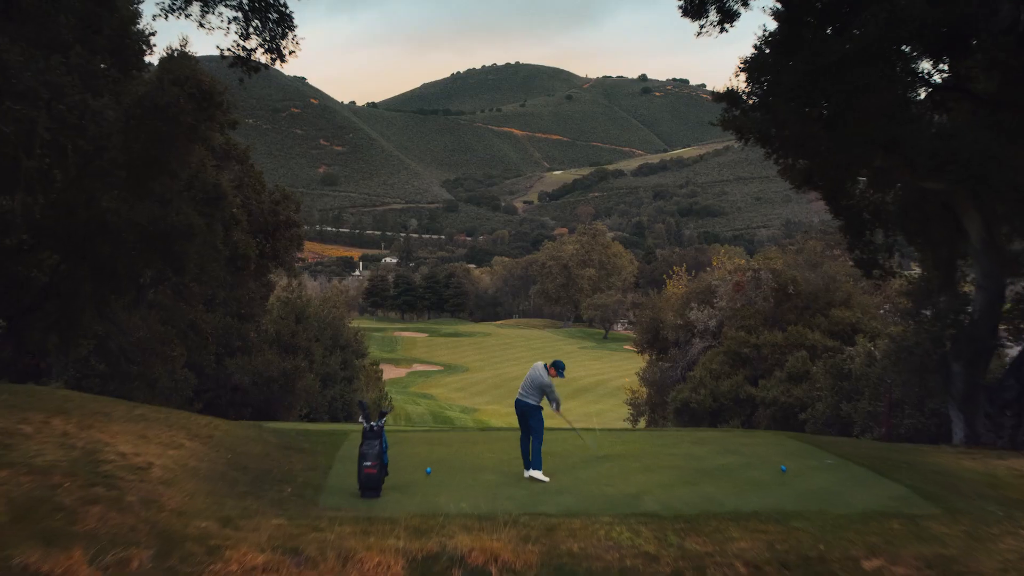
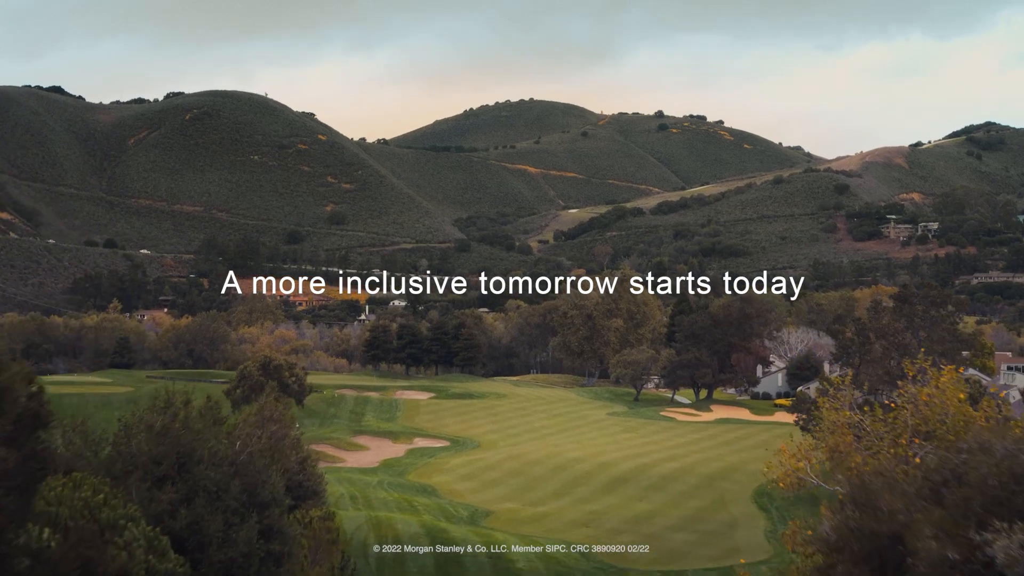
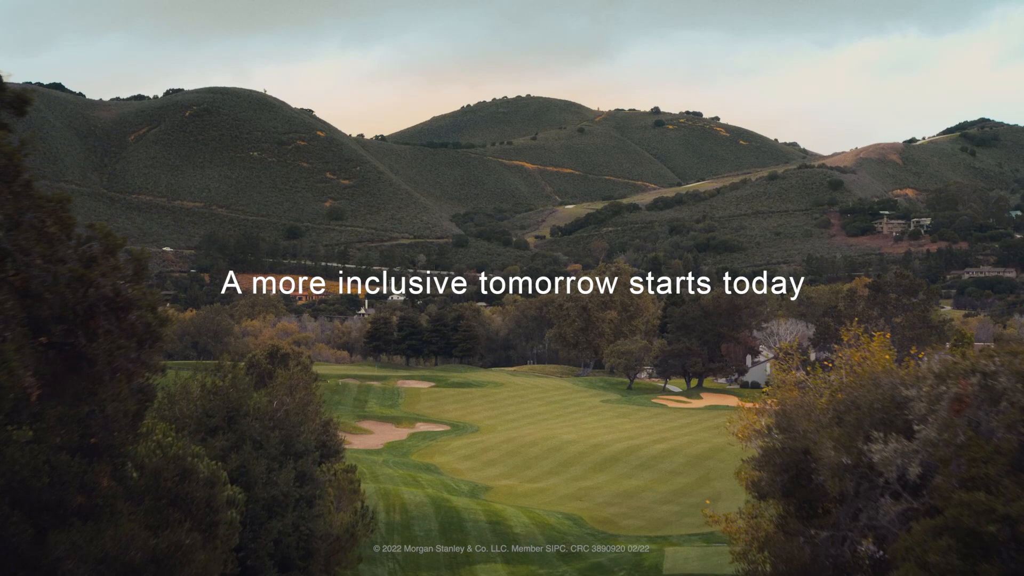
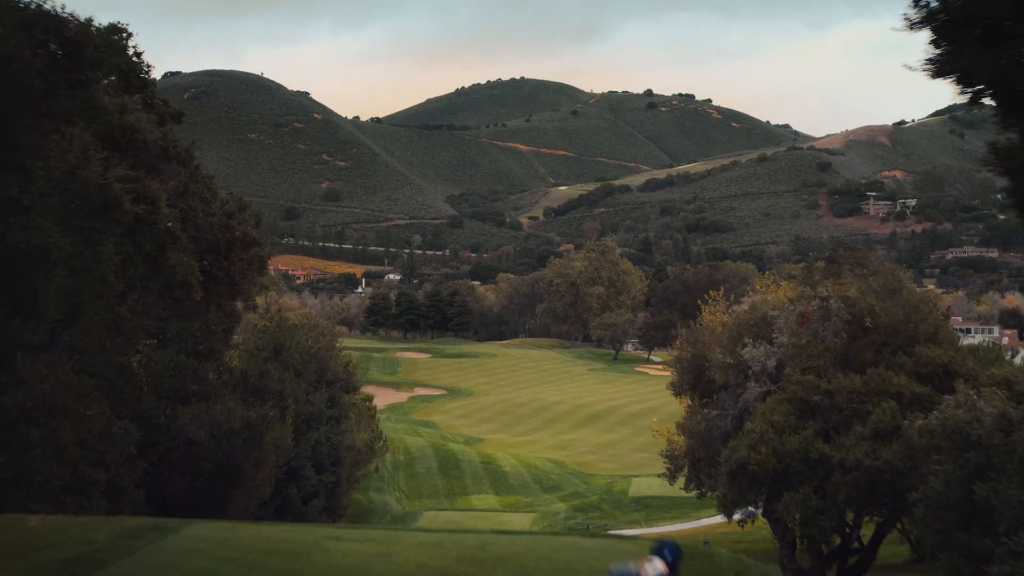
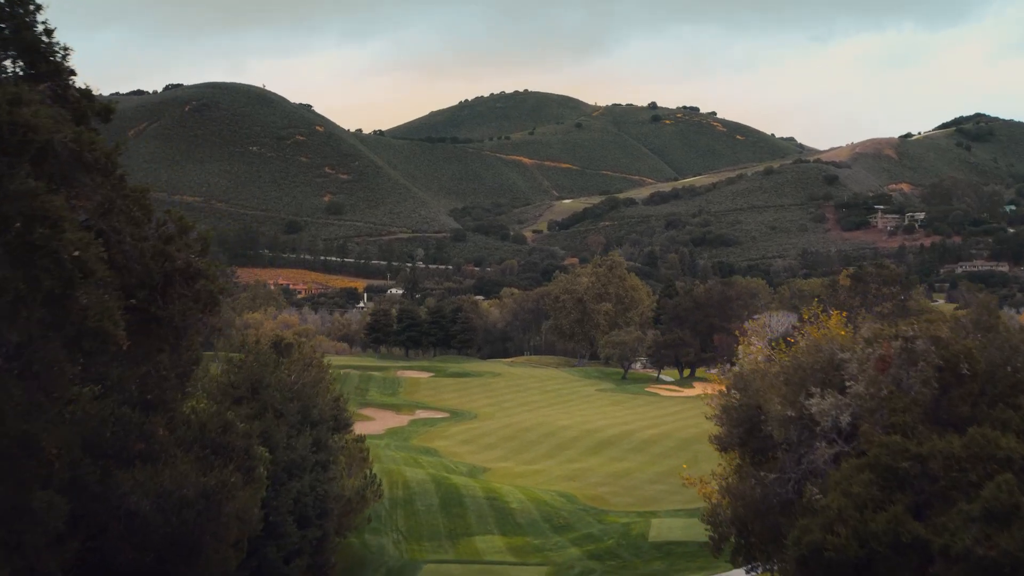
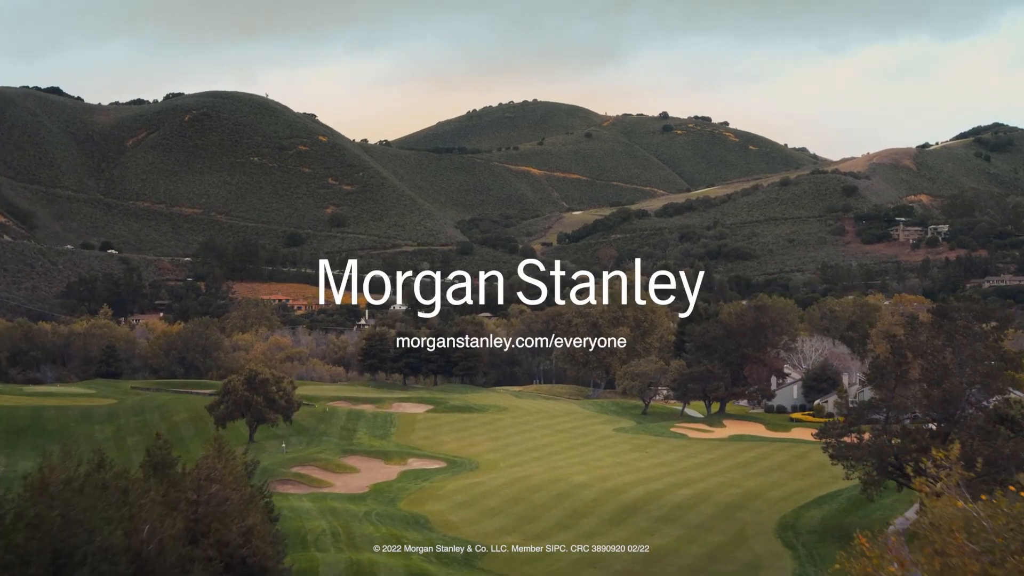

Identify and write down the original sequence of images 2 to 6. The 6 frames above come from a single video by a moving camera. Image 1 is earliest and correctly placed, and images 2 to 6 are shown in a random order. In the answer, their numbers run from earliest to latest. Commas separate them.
4, 5, 3, 2, 6
